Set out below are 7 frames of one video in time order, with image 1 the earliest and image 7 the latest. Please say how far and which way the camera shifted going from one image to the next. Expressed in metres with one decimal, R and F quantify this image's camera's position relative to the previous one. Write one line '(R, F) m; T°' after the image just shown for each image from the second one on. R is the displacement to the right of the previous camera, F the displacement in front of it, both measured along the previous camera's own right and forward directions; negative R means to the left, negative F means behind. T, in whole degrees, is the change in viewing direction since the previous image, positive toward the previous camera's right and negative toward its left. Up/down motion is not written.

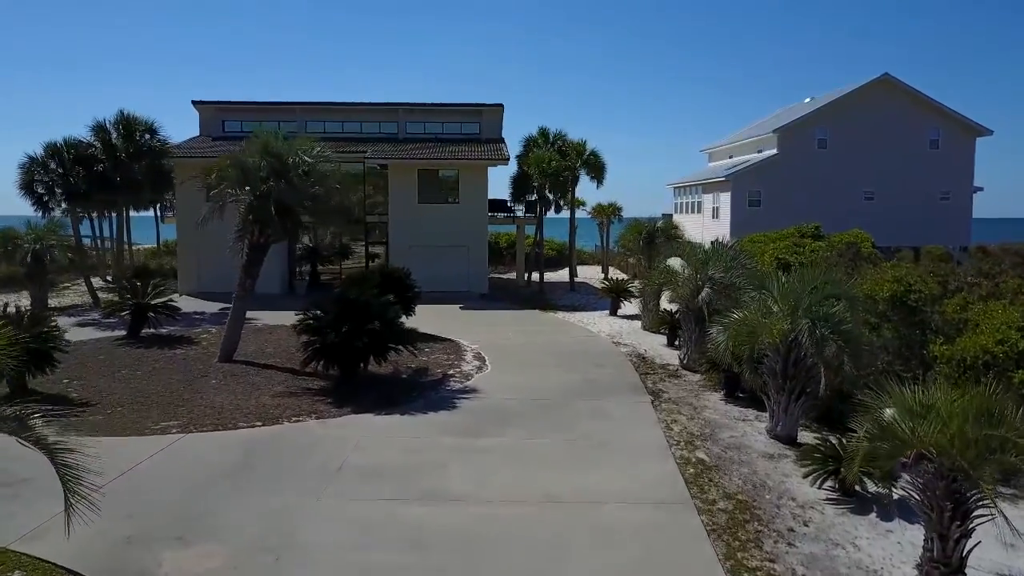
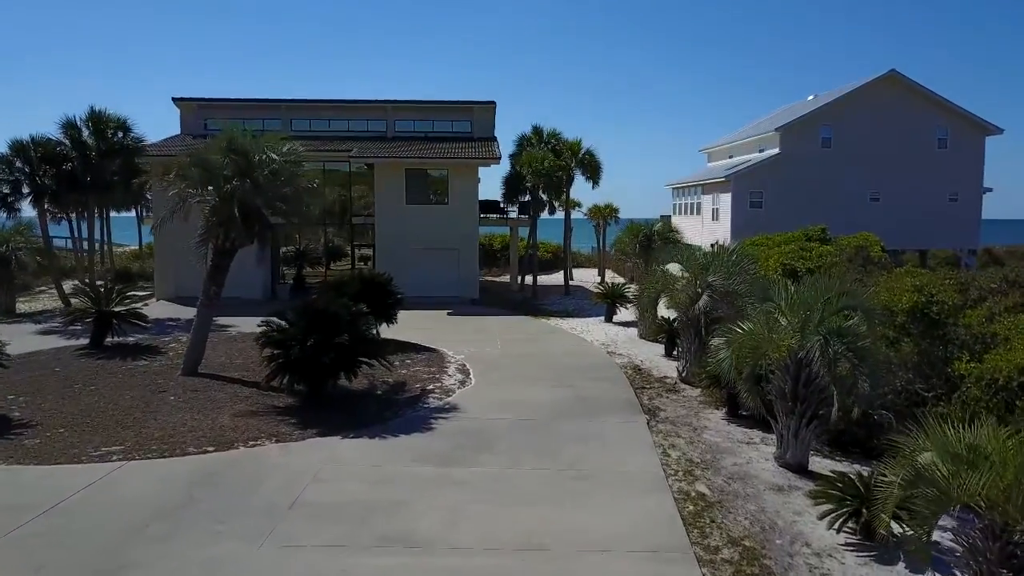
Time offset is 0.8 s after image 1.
(+0.2, +1.0) m; 0°
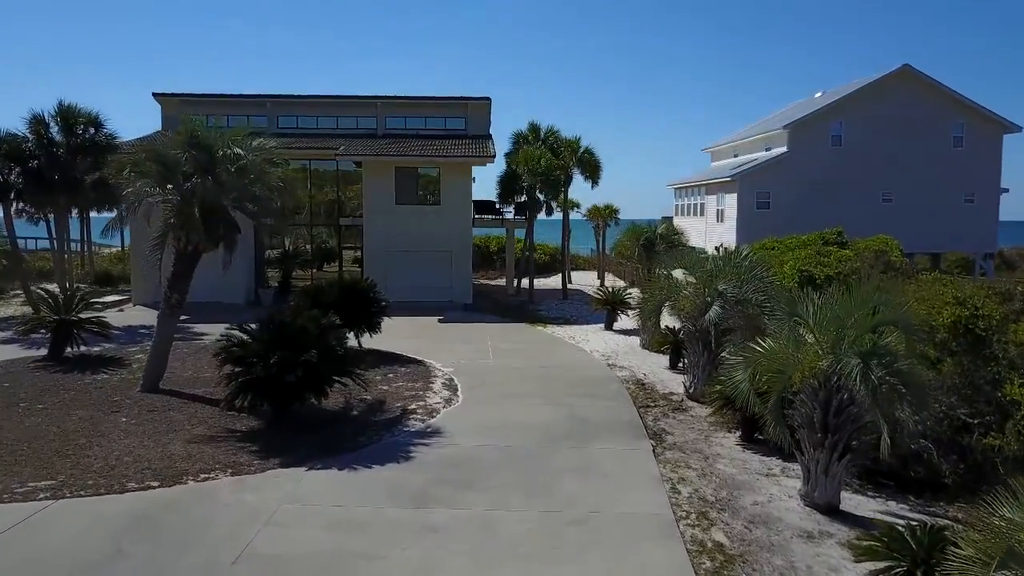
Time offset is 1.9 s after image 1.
(+0.1, +1.2) m; 0°
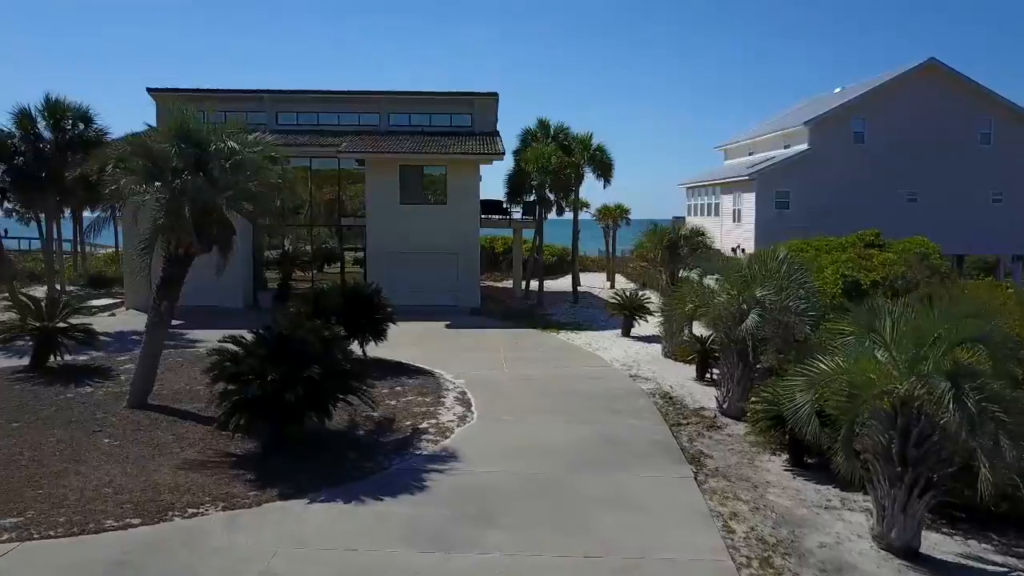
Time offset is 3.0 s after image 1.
(-0.2, +1.0) m; 0°
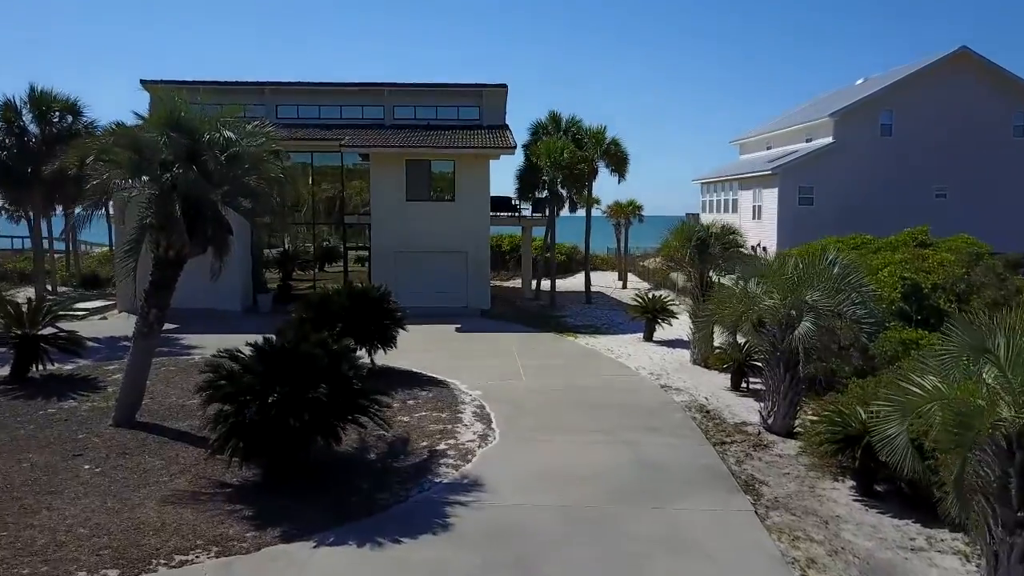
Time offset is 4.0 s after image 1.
(-0.3, +1.1) m; 0°
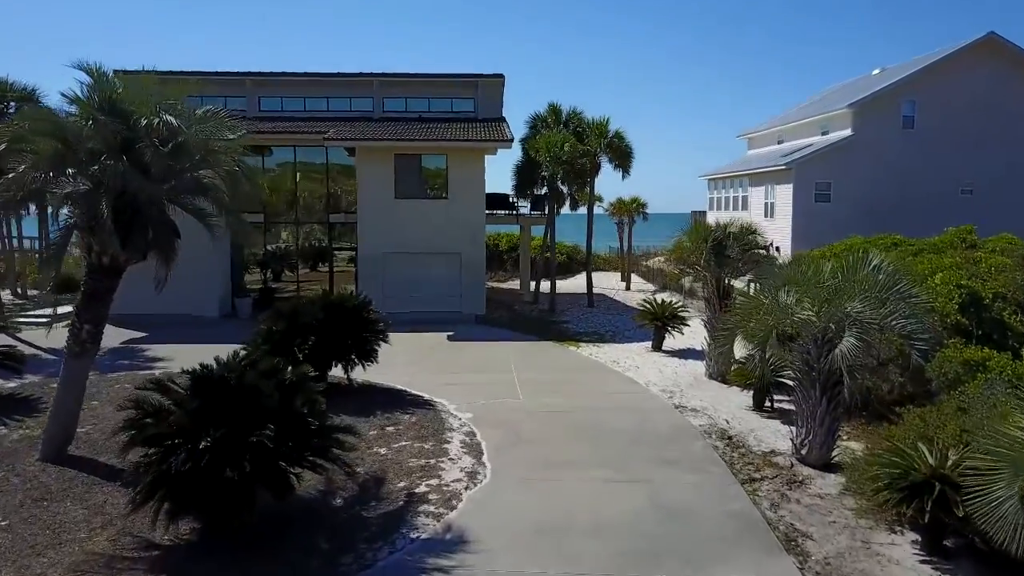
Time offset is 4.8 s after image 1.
(0.0, +1.5) m; 0°
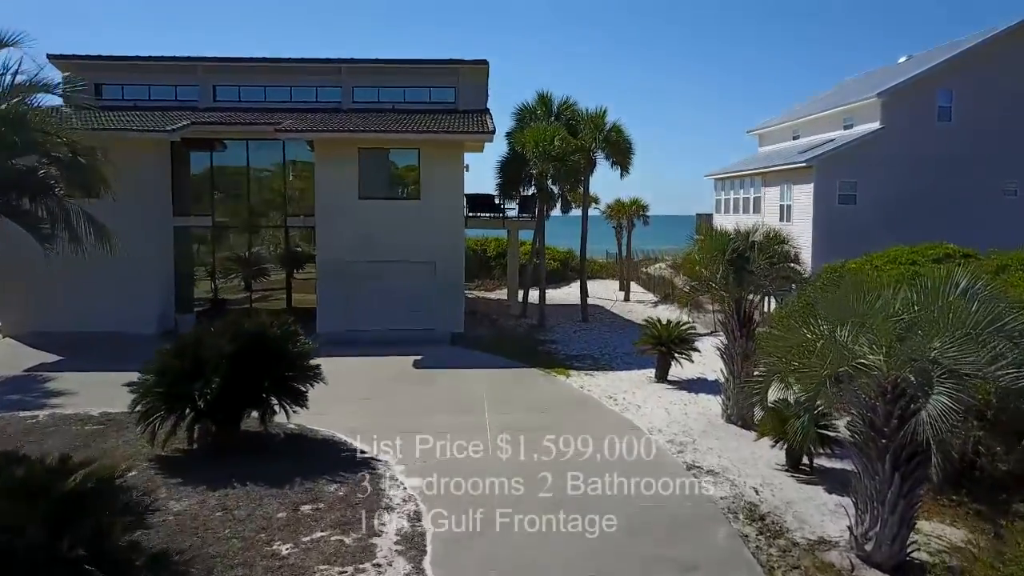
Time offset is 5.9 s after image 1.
(+0.3, +2.6) m; 0°
